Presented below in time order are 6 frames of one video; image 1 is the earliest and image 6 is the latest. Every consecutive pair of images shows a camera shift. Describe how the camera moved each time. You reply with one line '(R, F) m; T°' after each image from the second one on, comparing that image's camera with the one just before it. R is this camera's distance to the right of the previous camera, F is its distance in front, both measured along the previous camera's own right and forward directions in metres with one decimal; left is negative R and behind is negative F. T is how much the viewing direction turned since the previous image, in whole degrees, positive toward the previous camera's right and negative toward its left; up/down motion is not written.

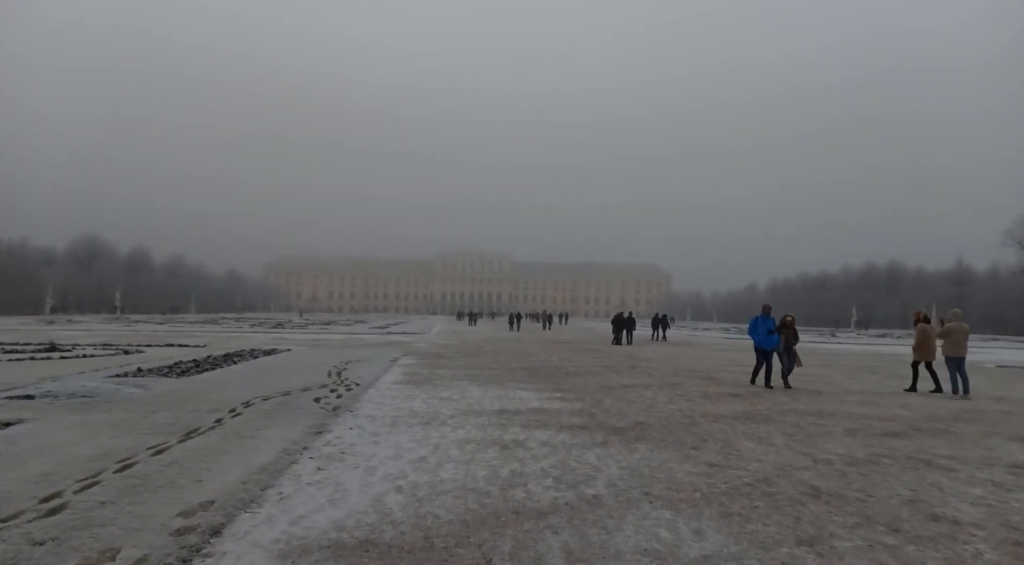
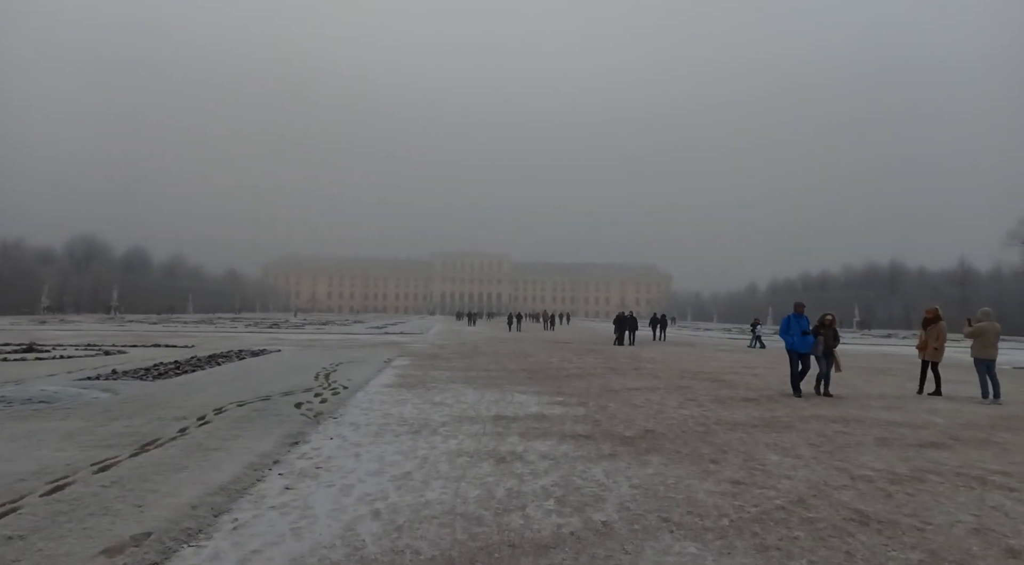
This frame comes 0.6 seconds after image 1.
(0.0, +0.8) m; 0°
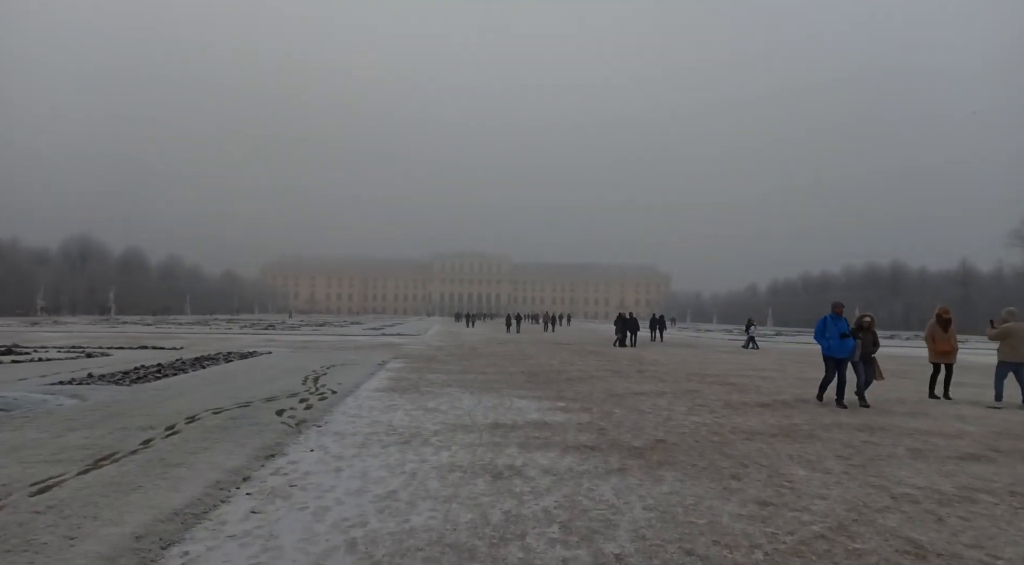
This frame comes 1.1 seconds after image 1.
(0.0, +0.7) m; 0°
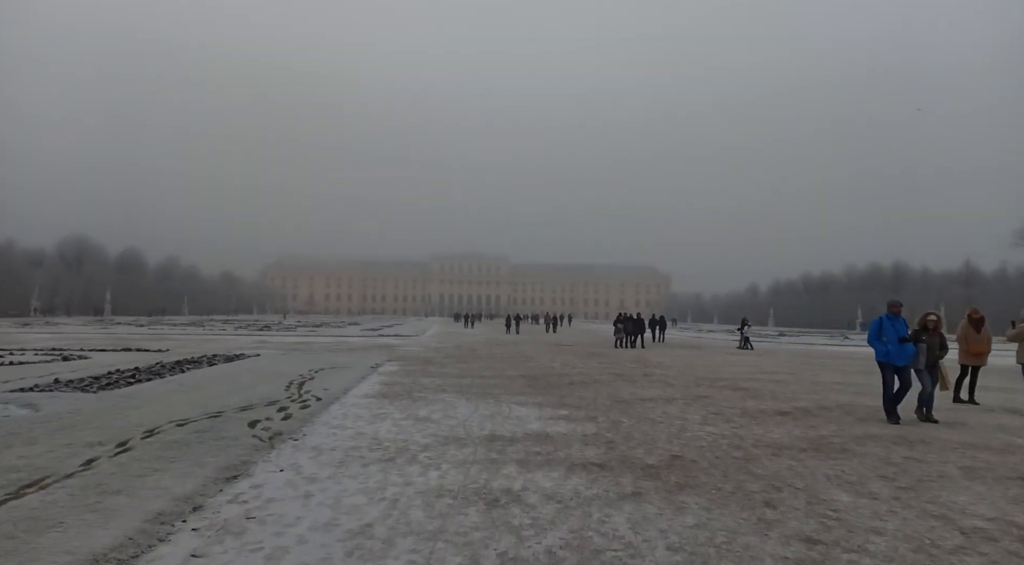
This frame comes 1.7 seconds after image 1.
(0.0, +0.8) m; 0°
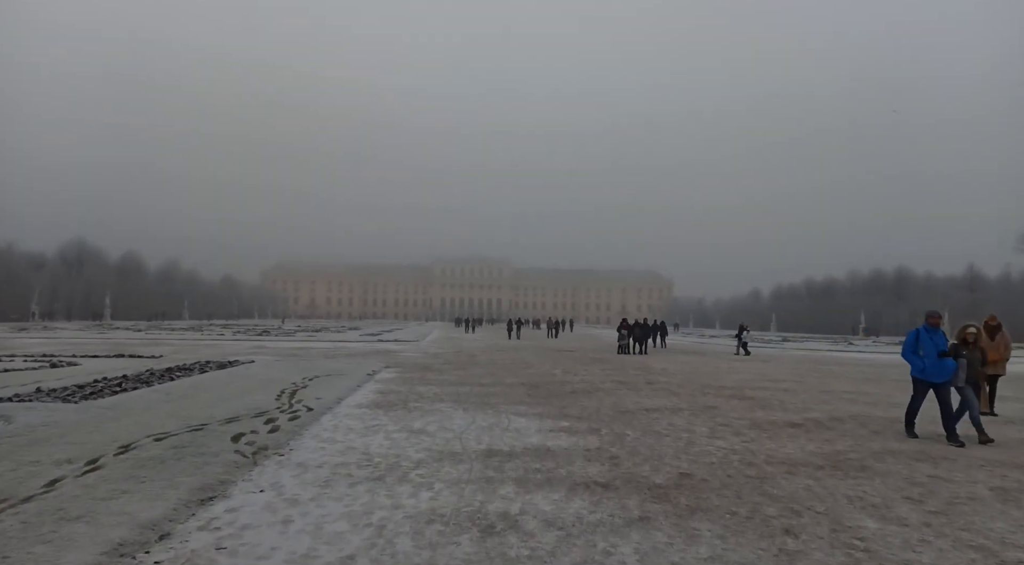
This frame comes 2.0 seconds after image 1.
(0.0, +0.4) m; 0°
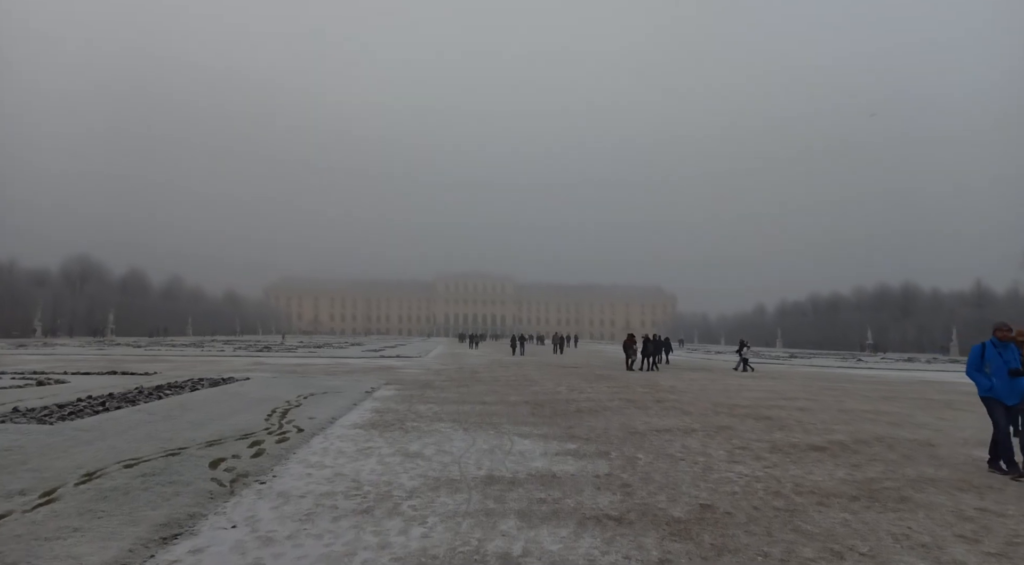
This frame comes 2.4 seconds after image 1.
(0.0, +0.6) m; 0°
